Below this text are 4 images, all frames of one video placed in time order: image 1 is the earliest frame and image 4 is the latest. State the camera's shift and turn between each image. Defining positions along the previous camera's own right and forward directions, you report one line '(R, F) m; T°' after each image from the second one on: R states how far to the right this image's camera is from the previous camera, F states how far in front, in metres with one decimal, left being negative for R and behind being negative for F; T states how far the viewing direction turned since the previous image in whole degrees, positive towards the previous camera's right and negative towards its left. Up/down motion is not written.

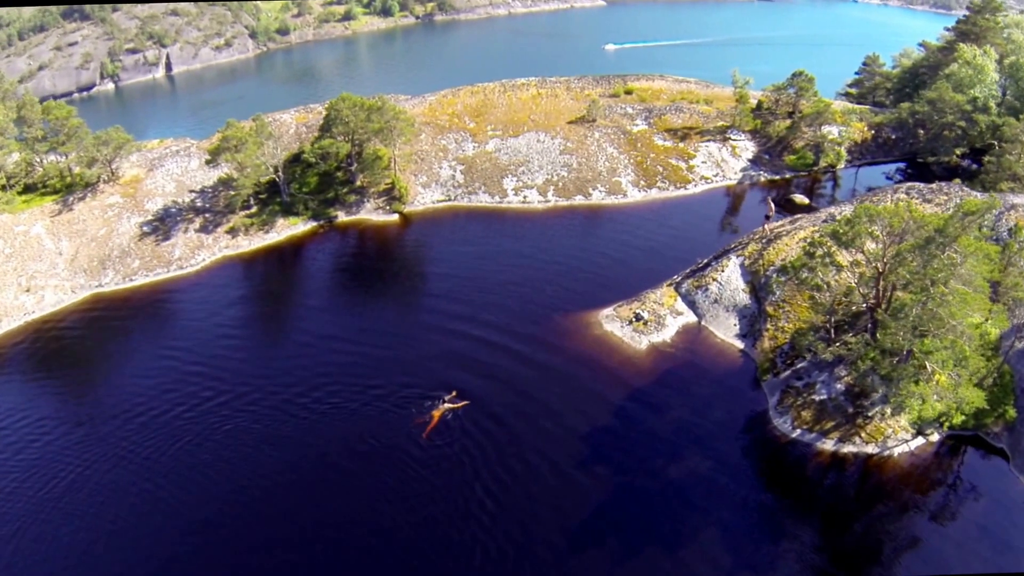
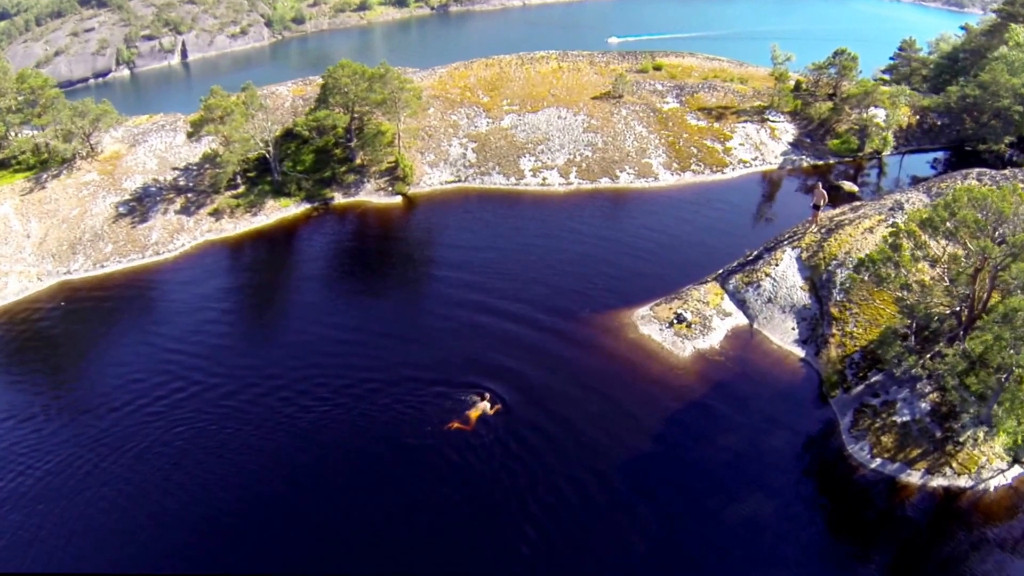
(-1.0, +7.3) m; -1°
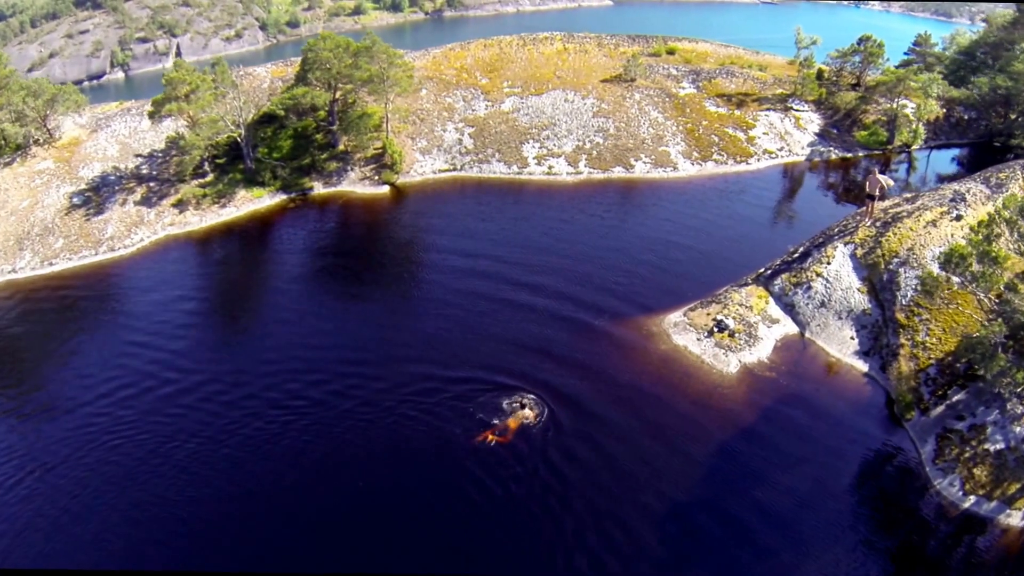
(-0.5, +6.7) m; 0°
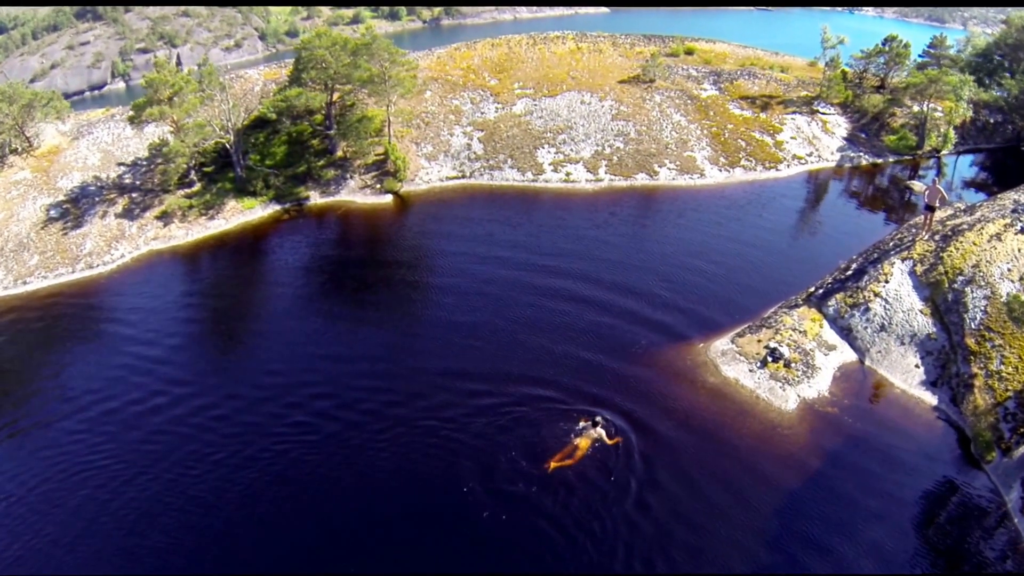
(-1.2, +4.4) m; 0°
